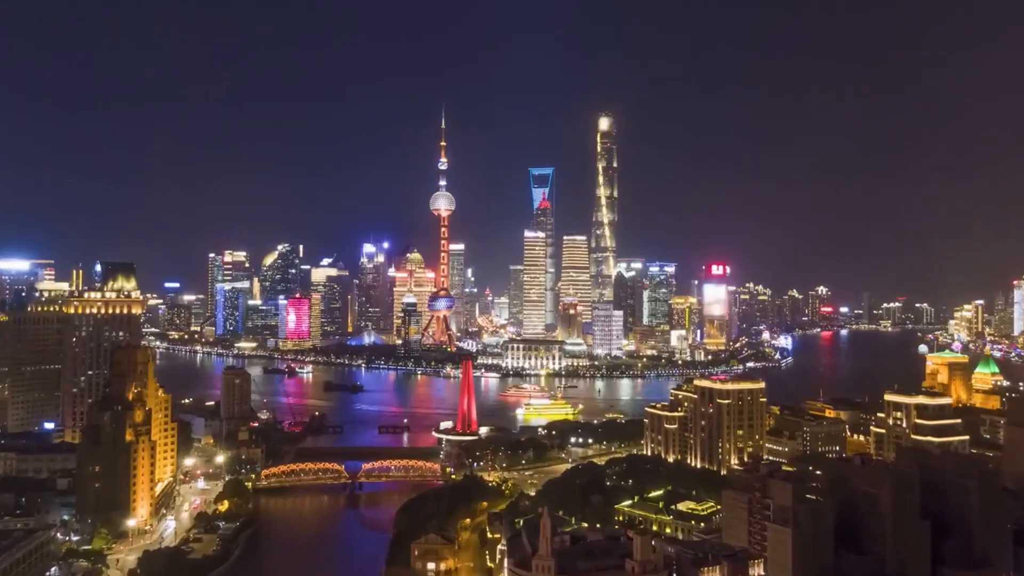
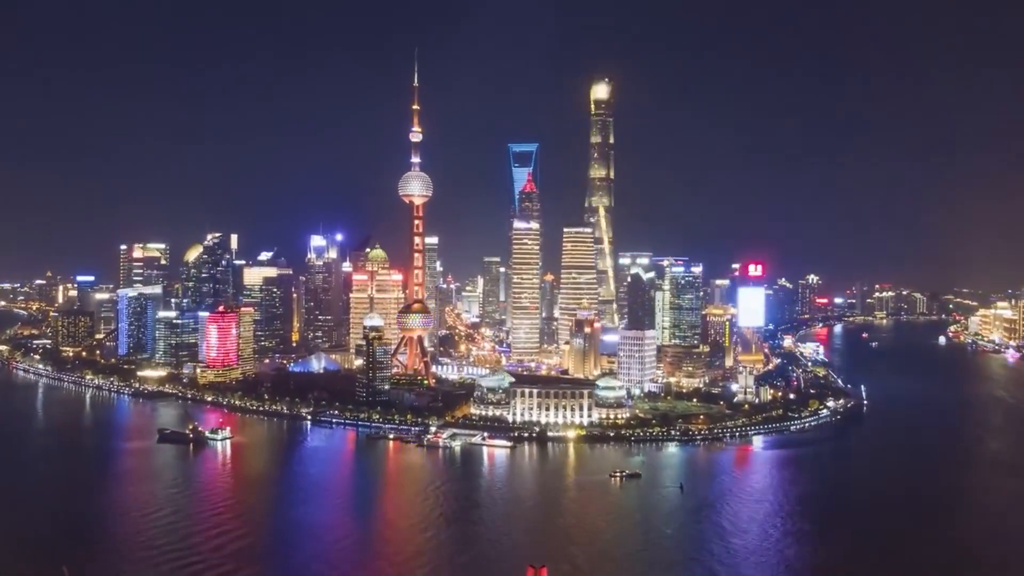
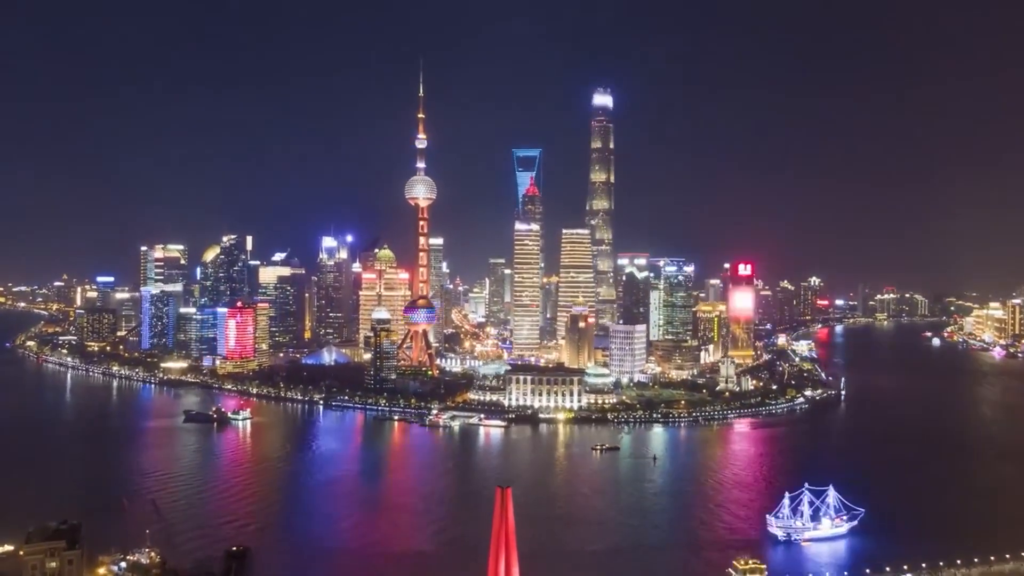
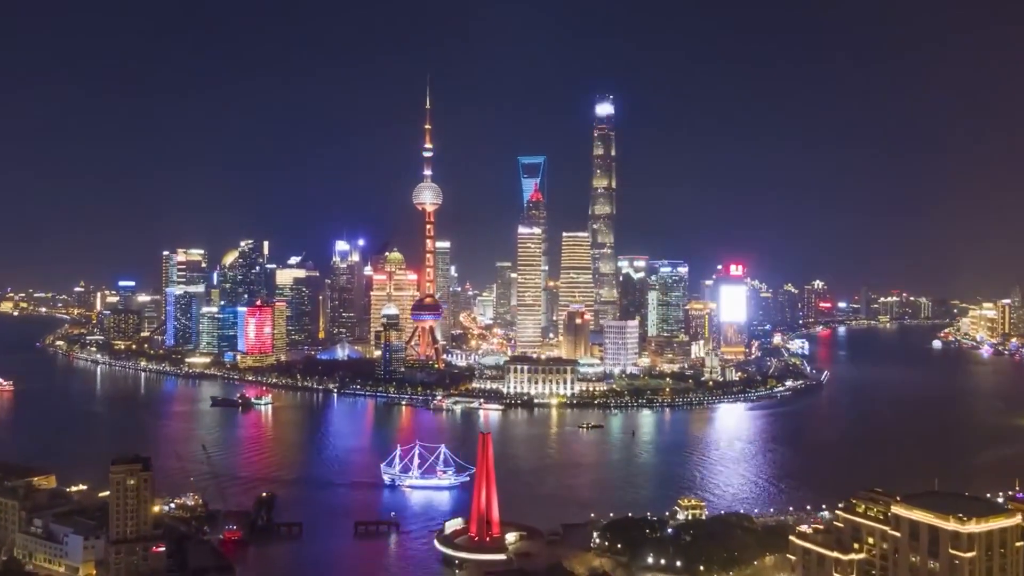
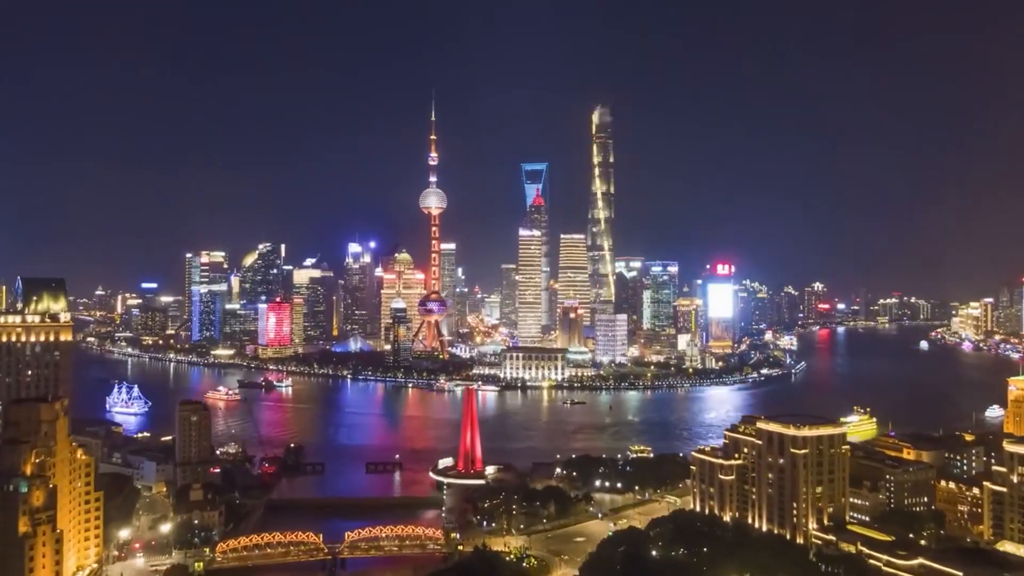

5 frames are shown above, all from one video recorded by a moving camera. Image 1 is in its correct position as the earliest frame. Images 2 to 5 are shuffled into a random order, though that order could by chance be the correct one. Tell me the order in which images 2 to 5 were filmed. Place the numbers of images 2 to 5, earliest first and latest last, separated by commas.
5, 4, 3, 2
